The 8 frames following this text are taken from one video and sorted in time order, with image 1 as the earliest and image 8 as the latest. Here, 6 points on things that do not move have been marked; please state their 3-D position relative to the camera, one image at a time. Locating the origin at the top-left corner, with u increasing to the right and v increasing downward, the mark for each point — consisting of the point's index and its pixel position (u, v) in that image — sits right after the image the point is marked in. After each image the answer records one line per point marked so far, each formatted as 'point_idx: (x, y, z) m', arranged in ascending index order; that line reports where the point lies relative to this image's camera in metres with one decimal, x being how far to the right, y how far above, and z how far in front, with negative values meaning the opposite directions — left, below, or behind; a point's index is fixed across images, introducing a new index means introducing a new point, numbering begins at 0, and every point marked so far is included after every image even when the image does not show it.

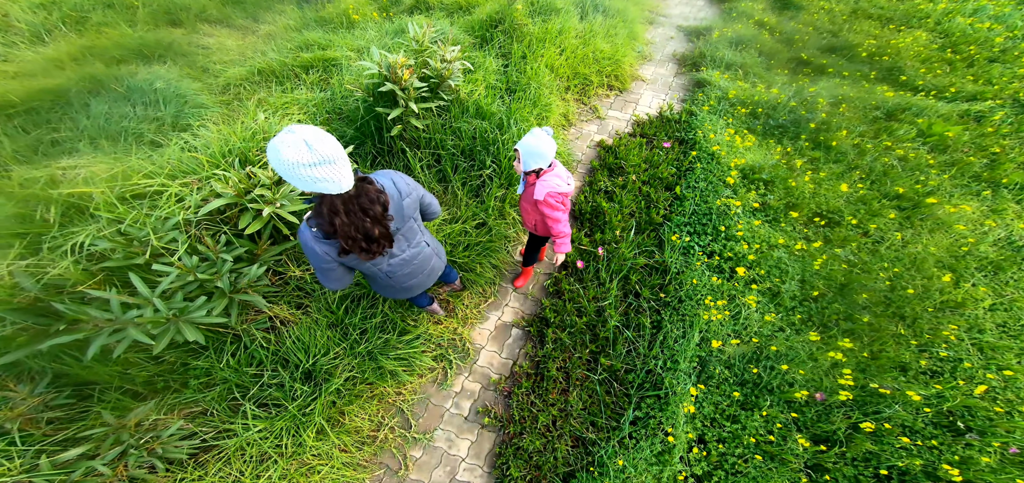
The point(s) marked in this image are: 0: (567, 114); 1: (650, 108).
0: (+0.5, +1.2, +3.9) m
1: (+1.4, +1.4, +4.2) m
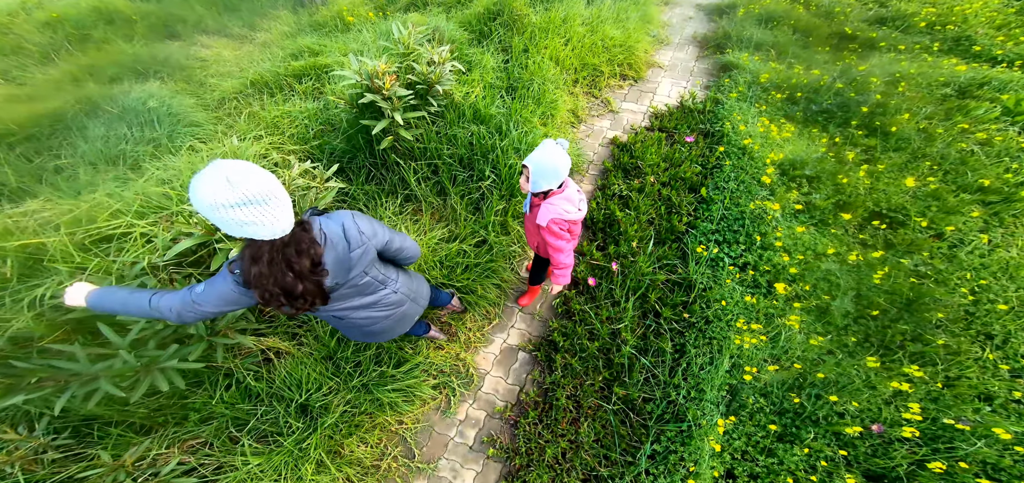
0: (+0.6, +1.2, +3.6) m
1: (+1.5, +1.3, +3.8) m
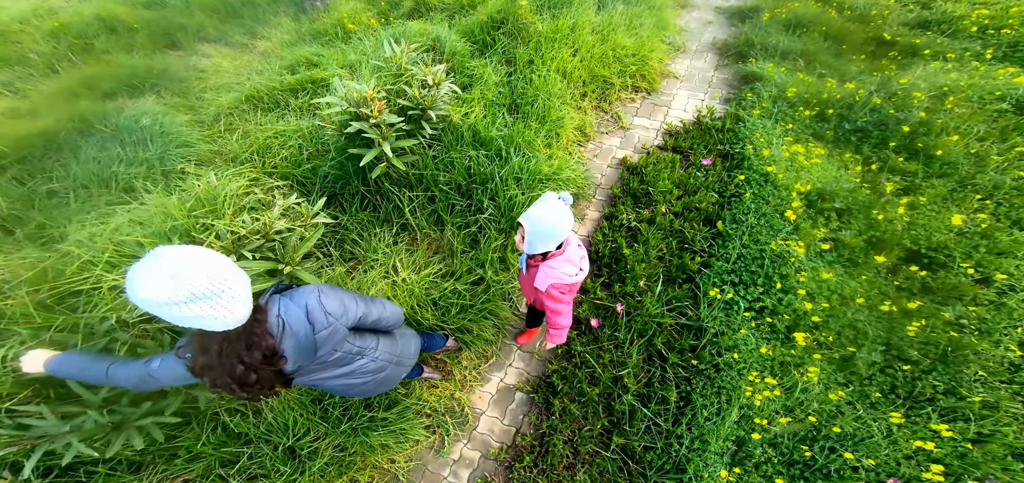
0: (+0.6, +1.0, +3.3) m
1: (+1.5, +1.1, +3.5) m
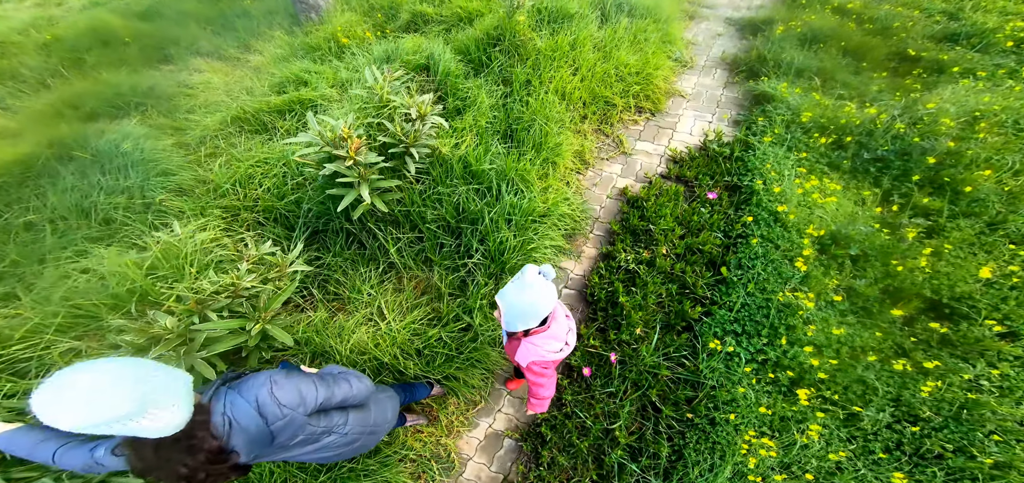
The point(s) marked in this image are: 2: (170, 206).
0: (+0.6, +0.7, +3.2) m
1: (+1.5, +0.9, +3.3) m
2: (-2.2, +0.2, +2.5) m
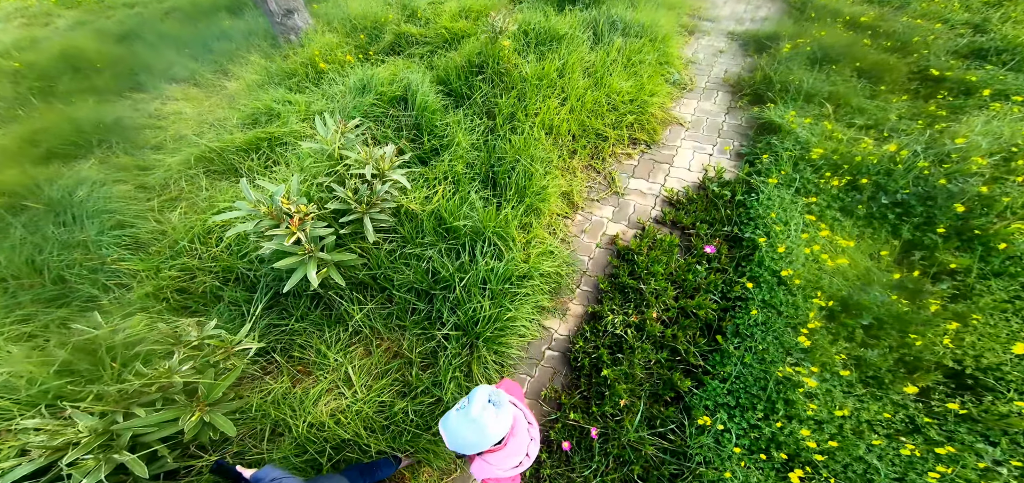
0: (+0.4, +0.4, +2.9) m
1: (+1.4, +0.5, +3.0) m
2: (-2.3, -0.1, +2.4) m
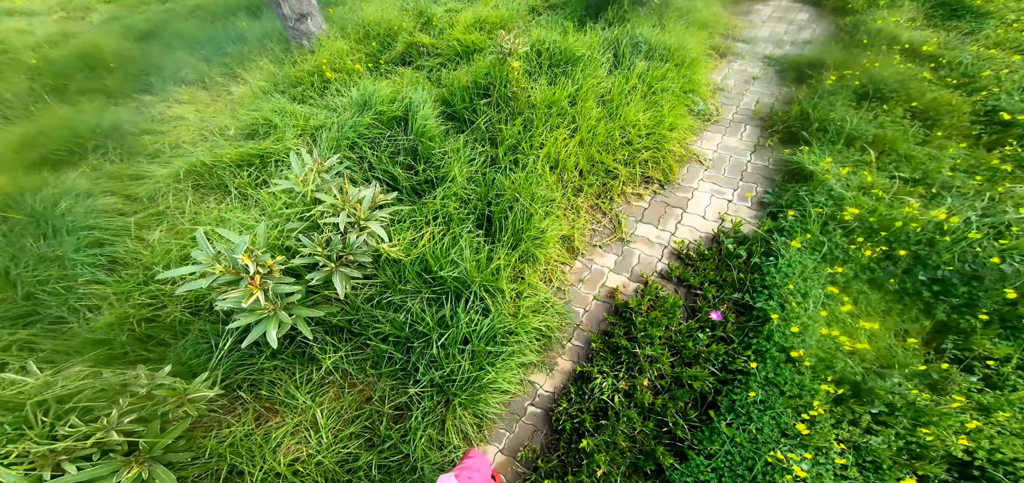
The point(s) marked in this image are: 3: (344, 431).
0: (+0.4, 0.0, +2.7) m
1: (+1.4, +0.1, +2.8) m
2: (-2.4, -0.3, +2.3) m
3: (-0.9, -1.0, +2.1) m
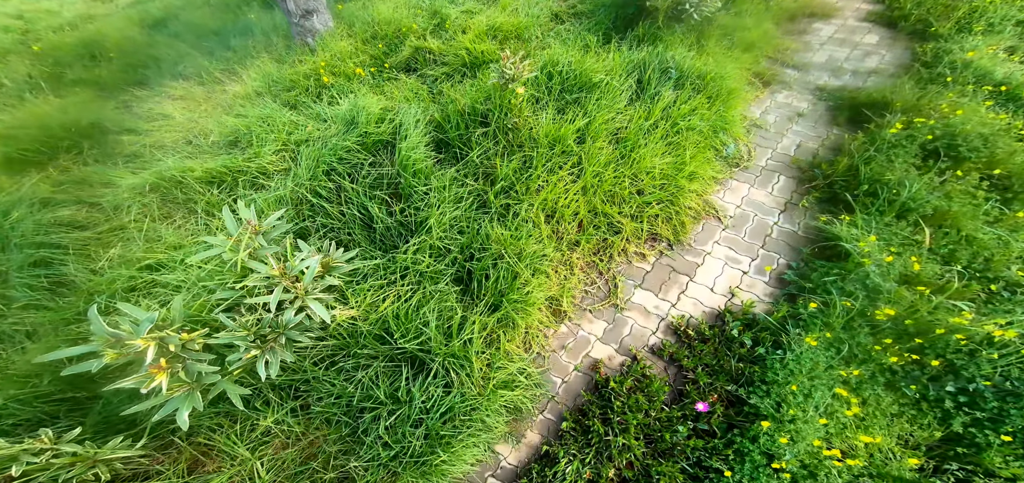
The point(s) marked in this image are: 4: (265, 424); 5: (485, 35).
0: (+0.3, -0.3, +2.4) m
1: (+1.2, -0.3, +2.4) m
2: (-2.5, -0.4, +2.1) m
3: (-1.2, -1.3, +1.9) m
4: (-1.3, -1.0, +2.0) m
5: (-0.2, +1.9, +3.6) m
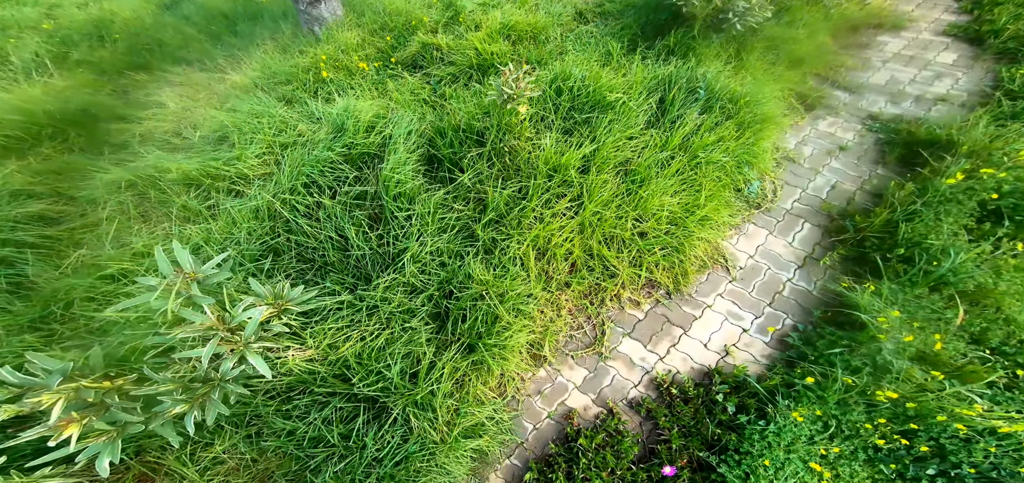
0: (+0.1, -0.6, +2.2) m
1: (+1.1, -0.7, +2.2) m
2: (-2.7, -0.4, +2.1) m
3: (-1.4, -1.4, +1.9) m
4: (-1.5, -1.1, +1.9) m
5: (-0.1, +1.7, +3.3) m
